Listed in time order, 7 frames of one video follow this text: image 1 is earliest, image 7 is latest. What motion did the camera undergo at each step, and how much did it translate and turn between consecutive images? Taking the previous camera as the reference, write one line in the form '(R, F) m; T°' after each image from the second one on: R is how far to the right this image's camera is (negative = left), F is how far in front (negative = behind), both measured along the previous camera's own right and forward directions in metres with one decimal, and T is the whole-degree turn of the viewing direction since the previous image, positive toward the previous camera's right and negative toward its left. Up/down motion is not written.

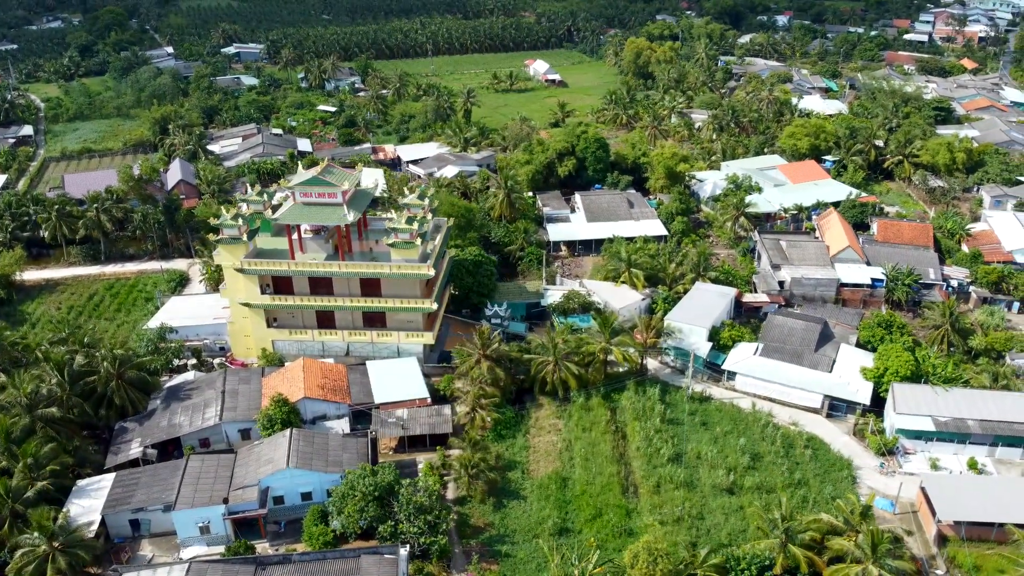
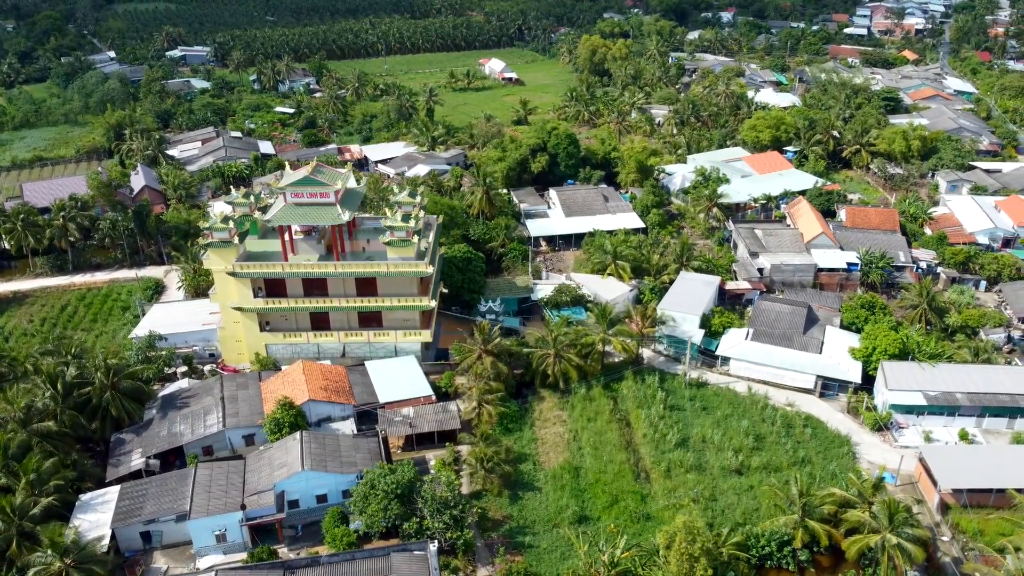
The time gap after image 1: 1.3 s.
(-2.4, 0.0) m; +4°
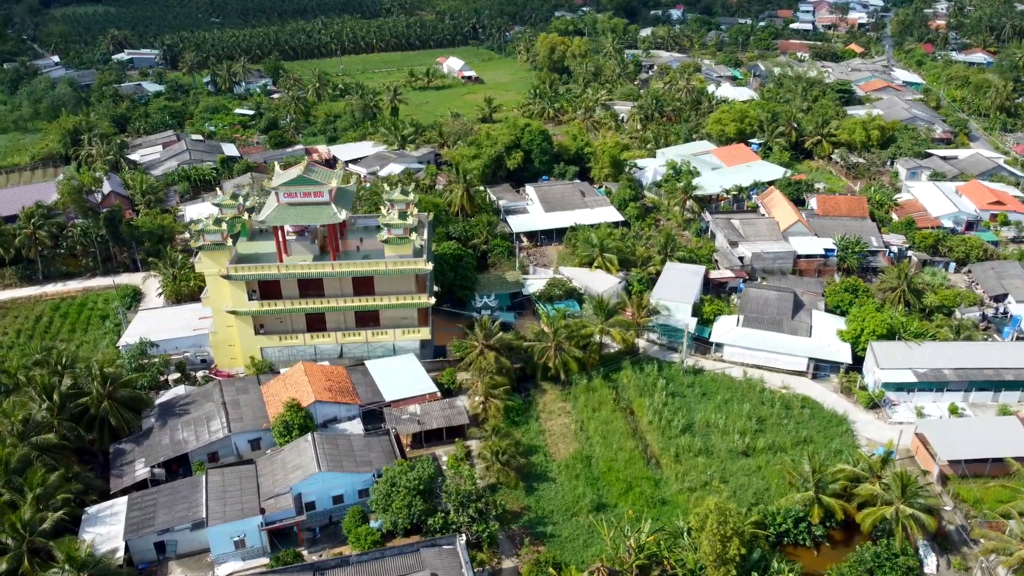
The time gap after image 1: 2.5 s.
(-2.4, 0.0) m; +4°
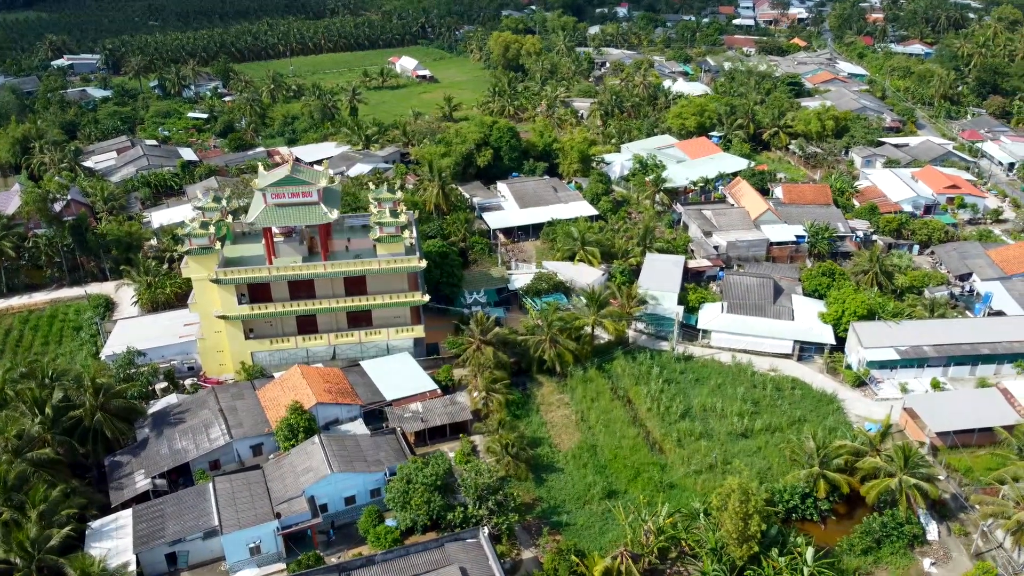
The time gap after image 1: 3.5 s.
(-2.3, -0.1) m; +4°
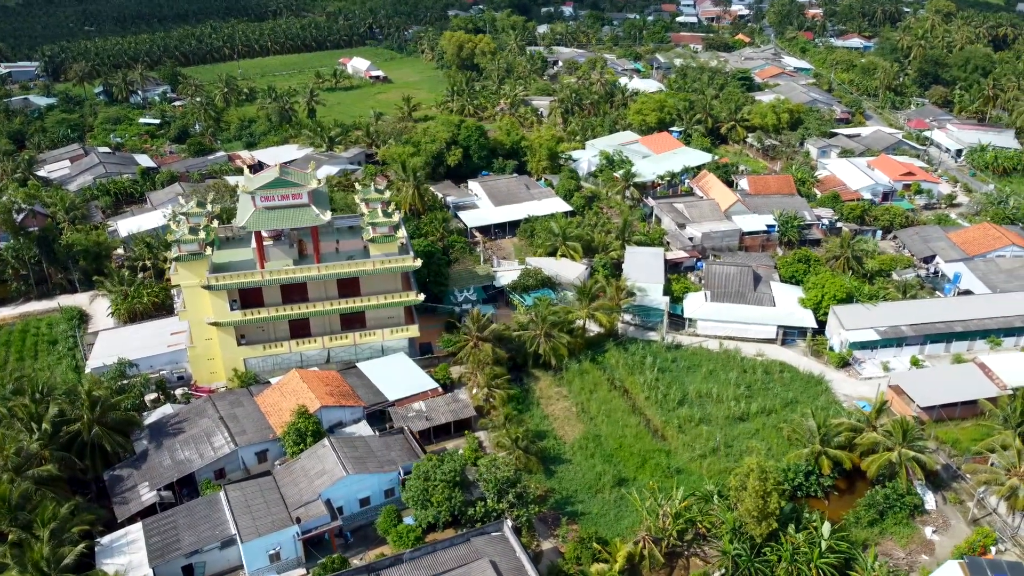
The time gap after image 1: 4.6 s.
(-2.4, -0.2) m; +4°
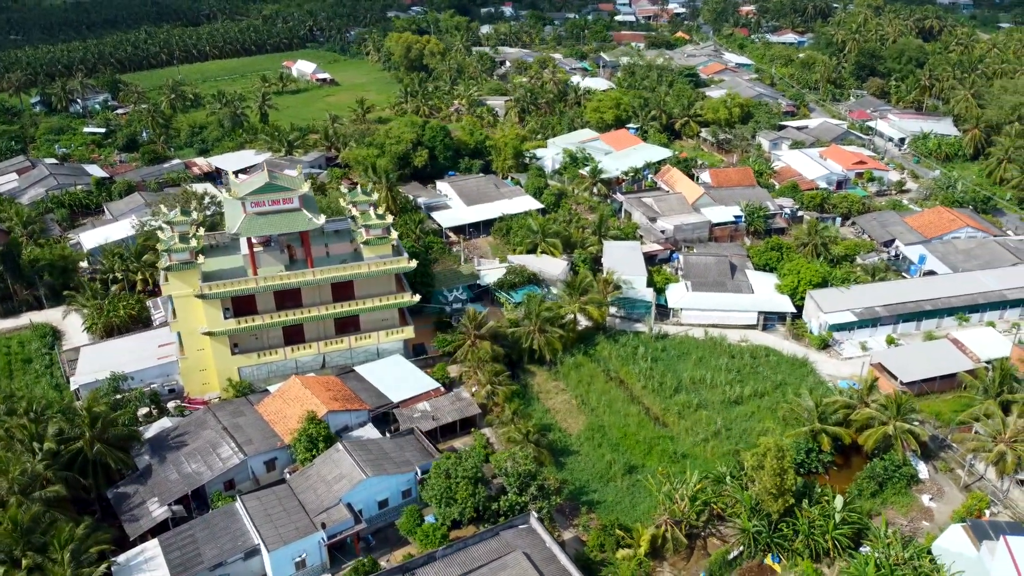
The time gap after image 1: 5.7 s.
(-2.7, -0.3) m; +4°
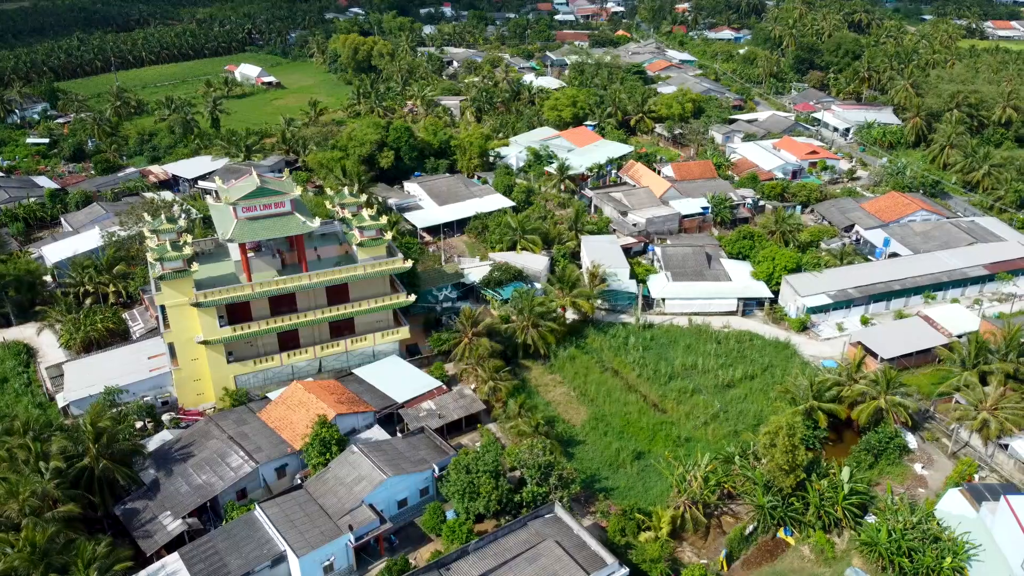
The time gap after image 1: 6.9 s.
(-2.7, -0.3) m; +4°
